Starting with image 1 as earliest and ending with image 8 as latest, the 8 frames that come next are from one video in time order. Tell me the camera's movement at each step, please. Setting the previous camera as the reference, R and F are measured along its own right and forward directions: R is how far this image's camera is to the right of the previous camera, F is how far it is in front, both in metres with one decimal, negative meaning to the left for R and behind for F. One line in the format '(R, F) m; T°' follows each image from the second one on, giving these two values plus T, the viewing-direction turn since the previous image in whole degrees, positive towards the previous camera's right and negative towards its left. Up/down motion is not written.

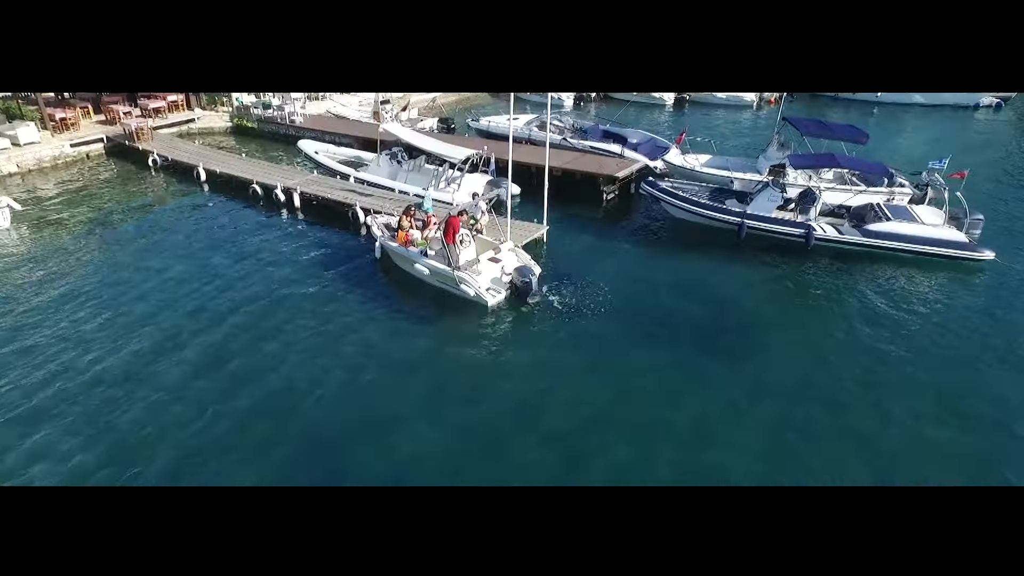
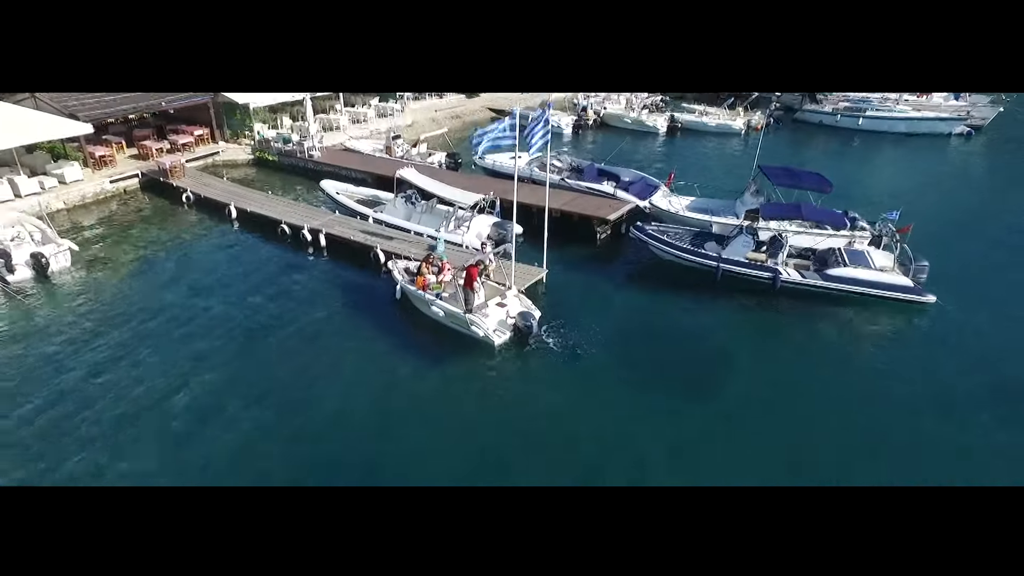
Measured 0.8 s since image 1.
(0.0, -1.2) m; 0°
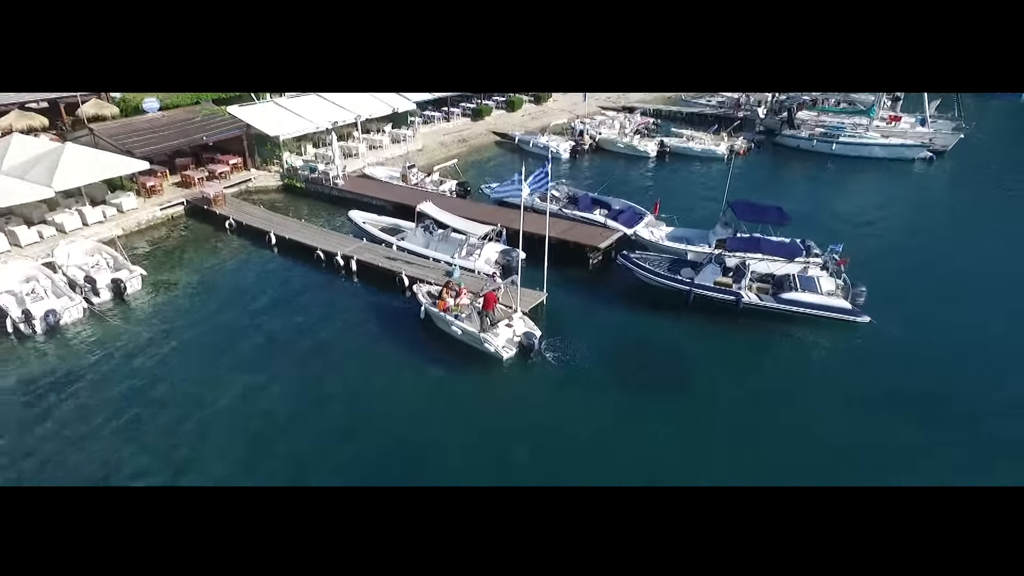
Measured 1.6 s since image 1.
(-0.1, -1.9) m; 0°
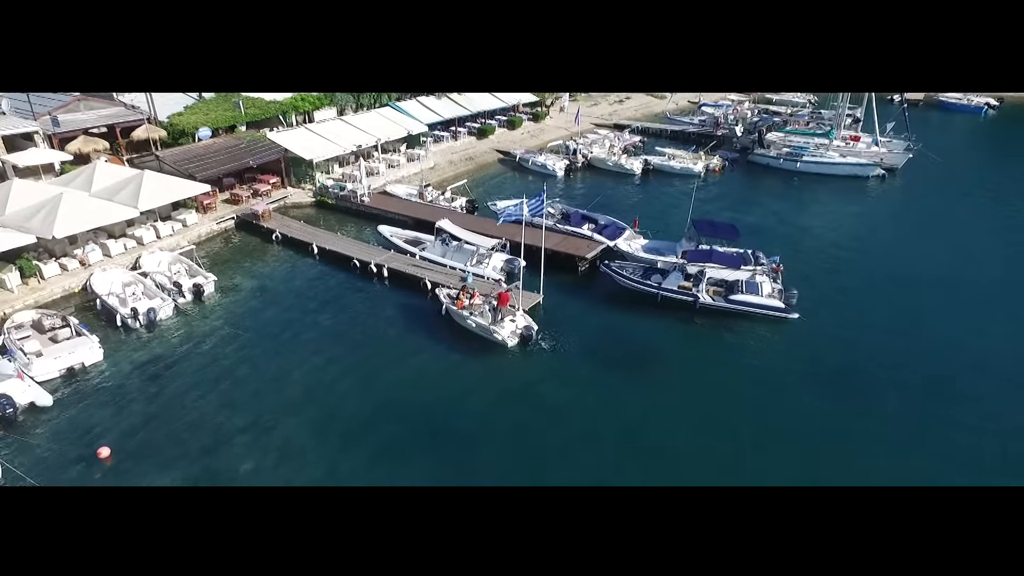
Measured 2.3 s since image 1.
(-0.1, -3.0) m; 0°
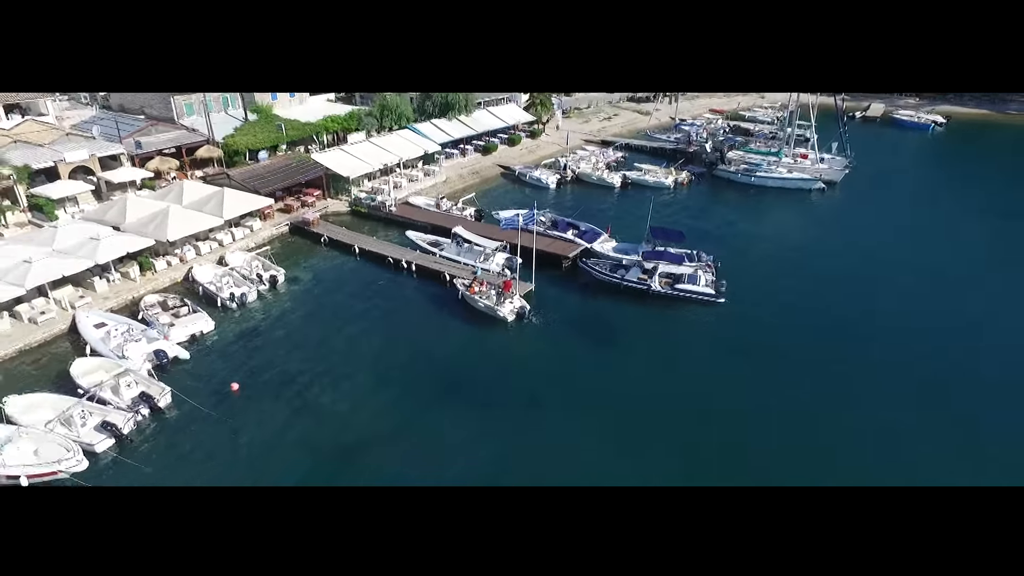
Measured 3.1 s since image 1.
(+0.1, -4.9) m; 0°
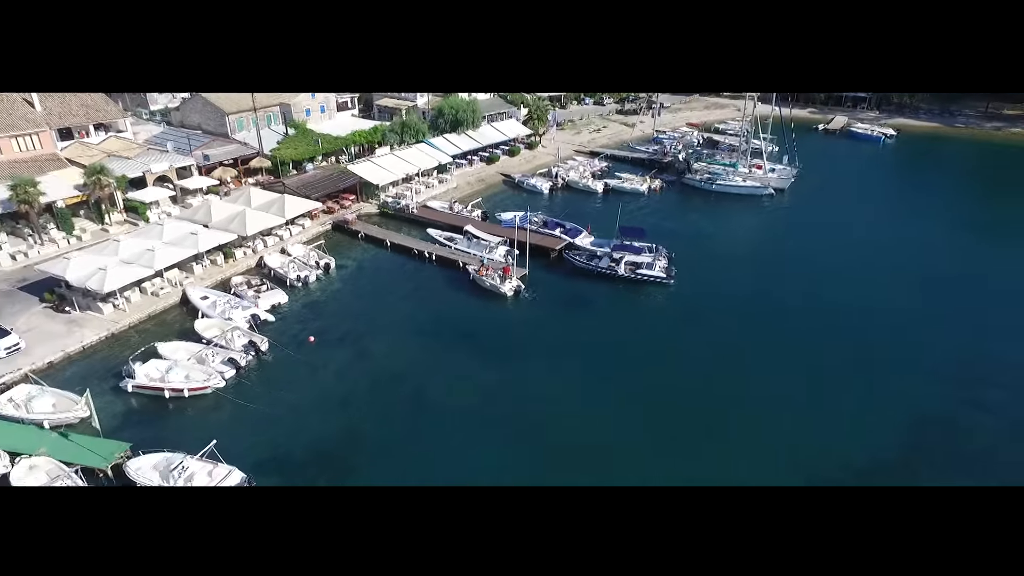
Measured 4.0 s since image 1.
(+0.1, -5.9) m; 0°
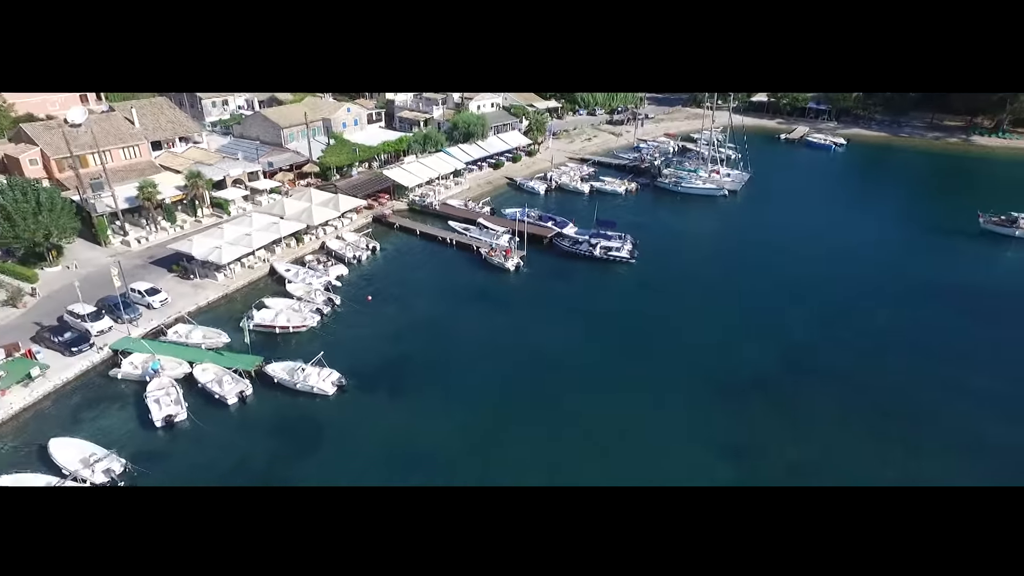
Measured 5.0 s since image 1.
(+0.1, -8.2) m; 0°
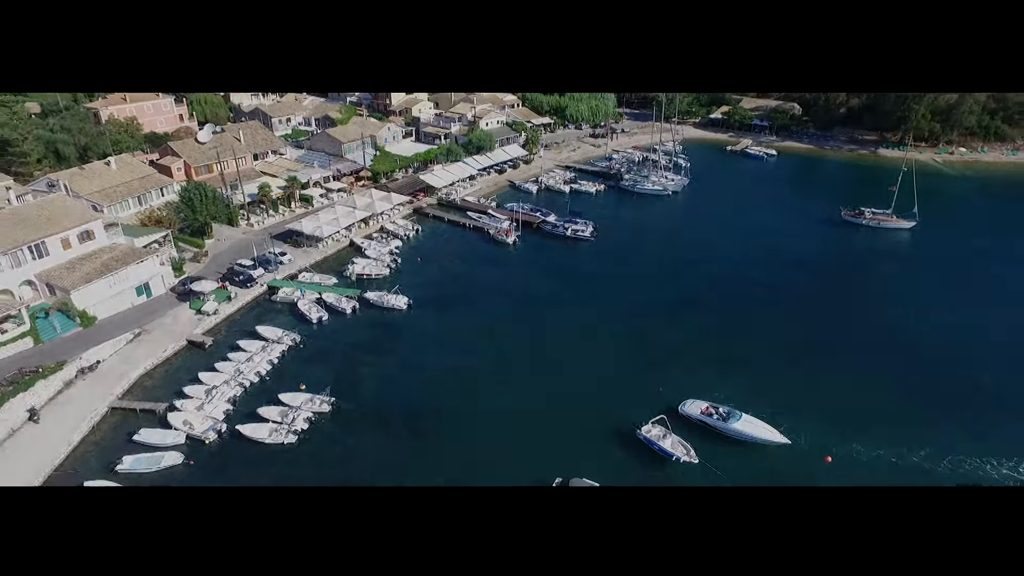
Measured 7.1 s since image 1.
(+0.5, -15.8) m; 0°
